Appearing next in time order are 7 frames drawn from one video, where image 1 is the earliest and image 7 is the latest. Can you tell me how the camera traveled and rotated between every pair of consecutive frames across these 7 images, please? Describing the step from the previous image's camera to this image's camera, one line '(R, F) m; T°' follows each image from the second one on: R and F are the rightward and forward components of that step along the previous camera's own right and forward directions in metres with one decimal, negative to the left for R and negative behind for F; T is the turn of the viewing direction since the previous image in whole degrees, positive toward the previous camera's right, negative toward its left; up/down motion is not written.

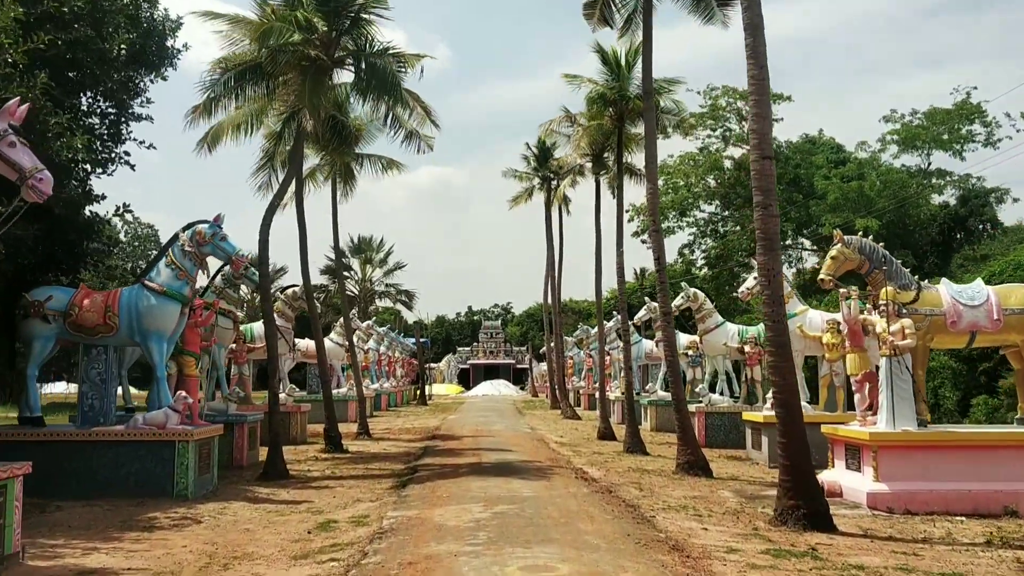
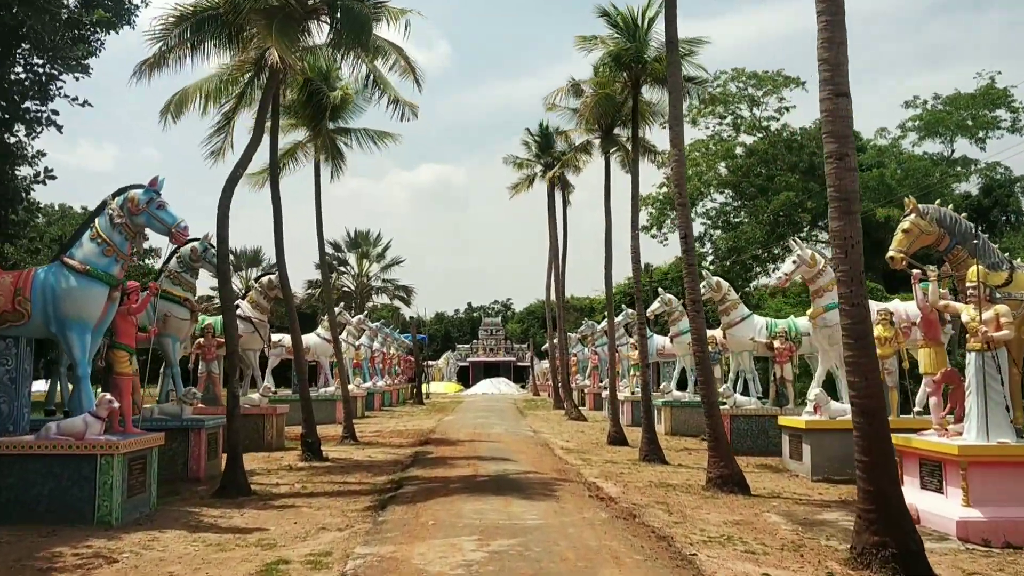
(0.0, +1.9) m; 0°
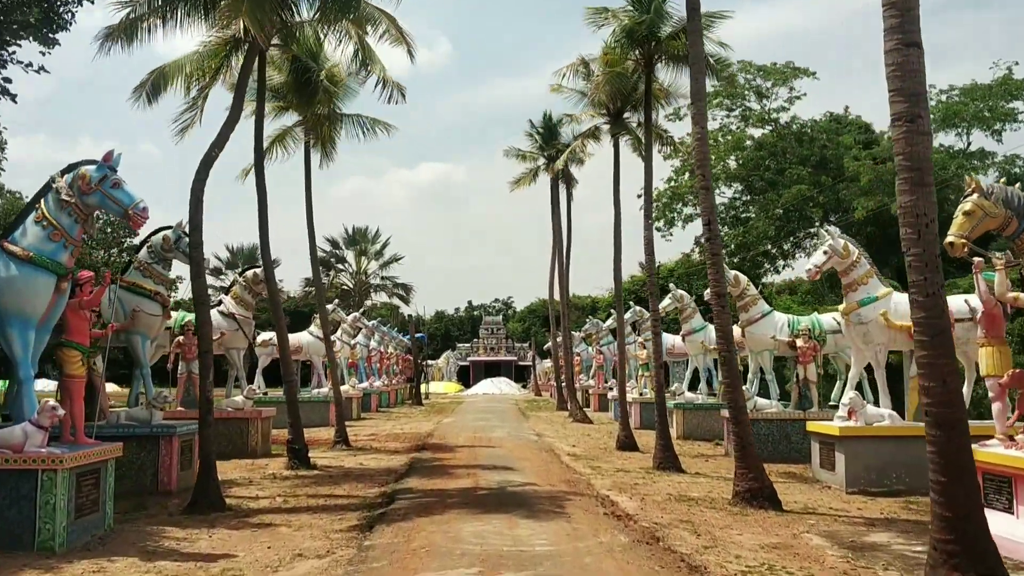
(0.0, +1.1) m; 0°
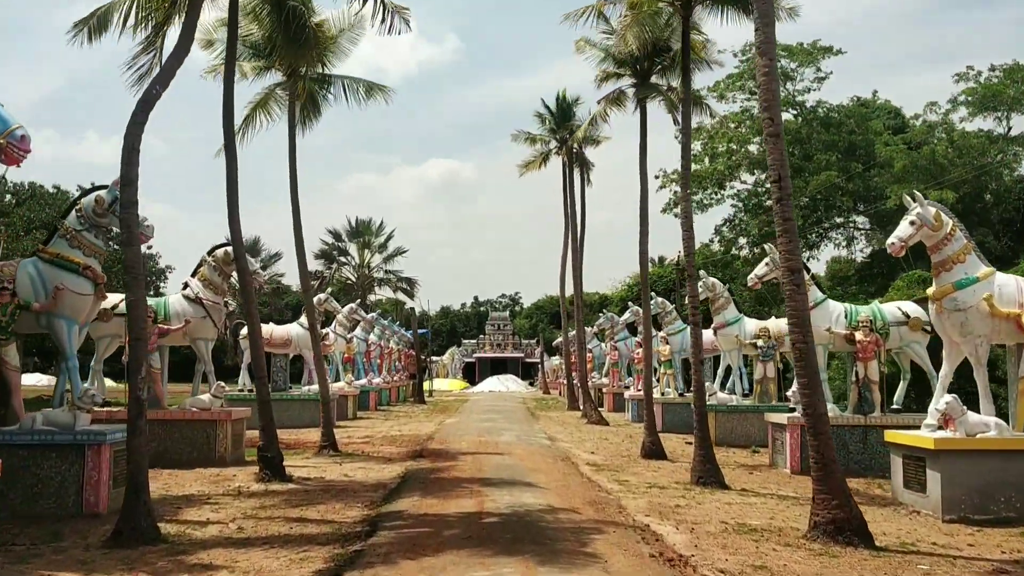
(-0.1, +2.1) m; 0°
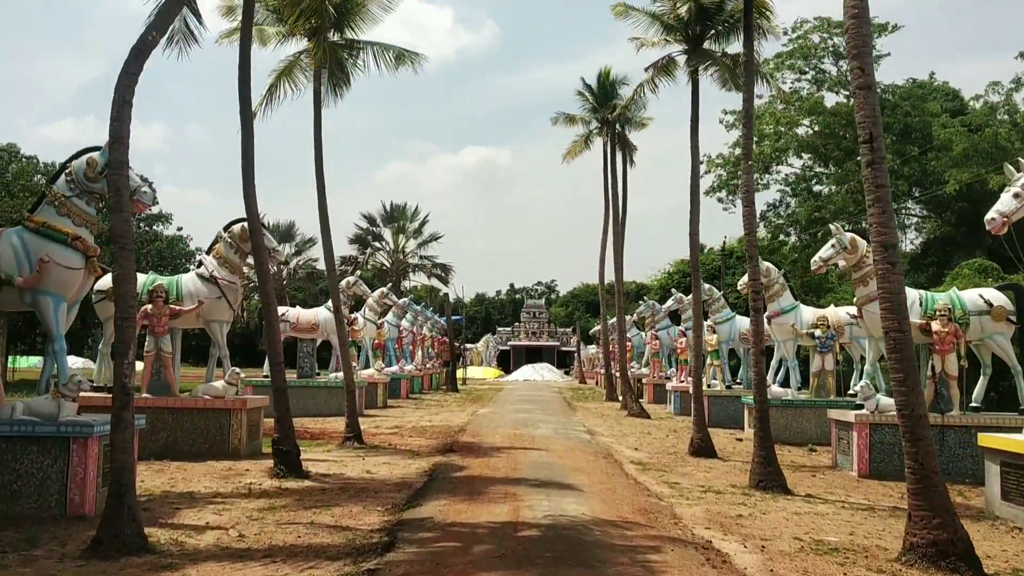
(-0.1, +1.1) m; -2°
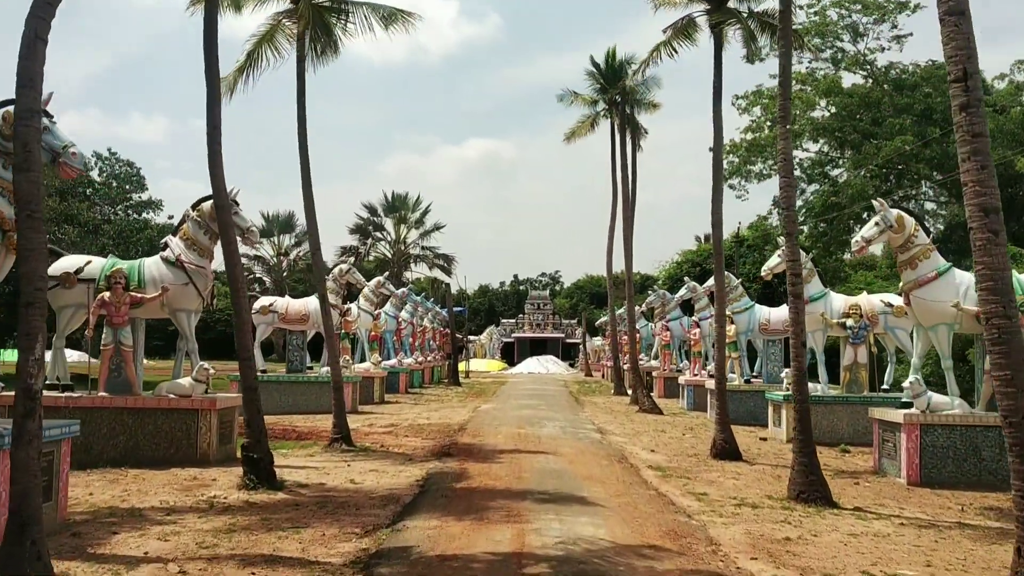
(0.0, +1.3) m; 0°
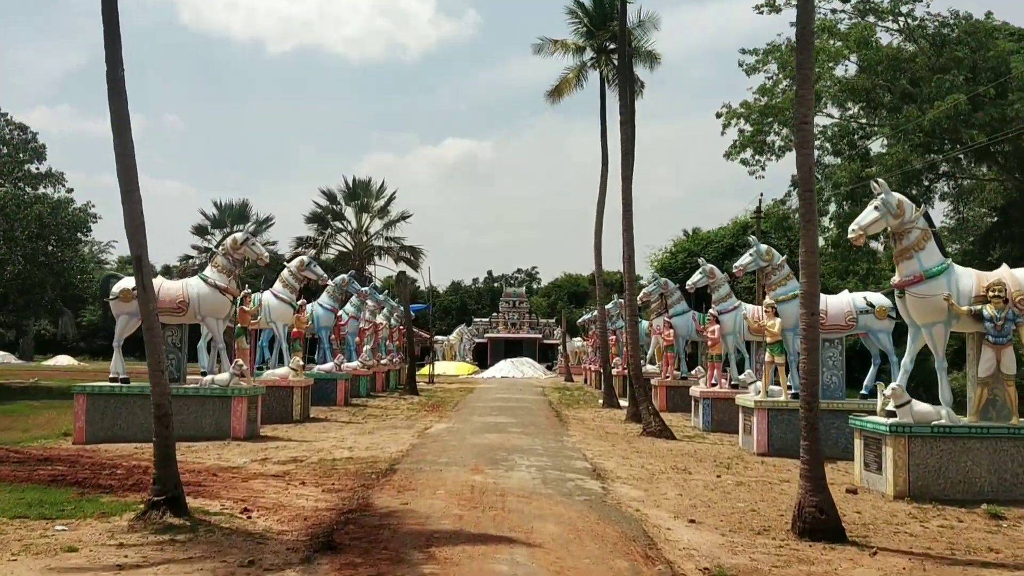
(+0.2, +5.2) m; +1°
